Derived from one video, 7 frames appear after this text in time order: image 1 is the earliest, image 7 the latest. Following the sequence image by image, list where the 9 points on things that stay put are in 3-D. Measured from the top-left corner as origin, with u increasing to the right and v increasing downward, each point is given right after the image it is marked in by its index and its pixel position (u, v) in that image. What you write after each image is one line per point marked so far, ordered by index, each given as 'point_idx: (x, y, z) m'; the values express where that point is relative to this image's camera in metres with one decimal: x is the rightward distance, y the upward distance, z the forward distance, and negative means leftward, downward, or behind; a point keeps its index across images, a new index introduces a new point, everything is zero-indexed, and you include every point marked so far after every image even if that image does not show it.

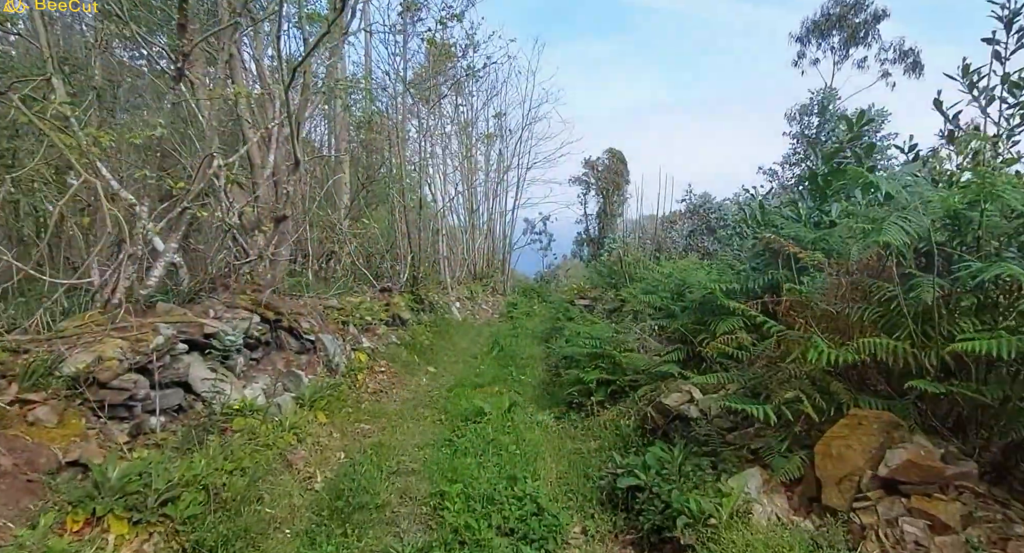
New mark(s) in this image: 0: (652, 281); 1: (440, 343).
0: (+1.6, -0.1, +6.0) m
1: (-1.1, -1.0, +7.7) m
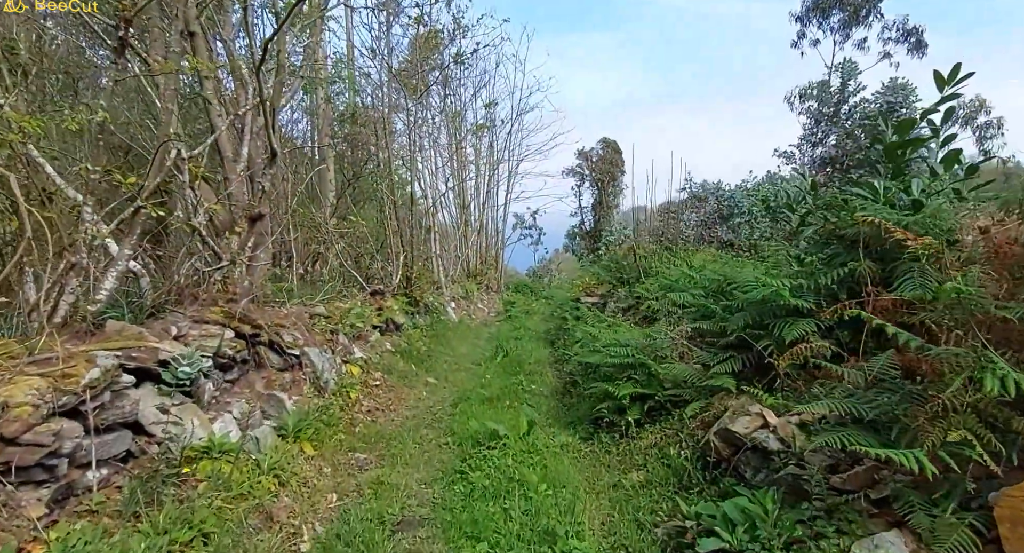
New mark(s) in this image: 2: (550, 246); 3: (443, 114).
0: (+1.7, 0.0, +5.5) m
1: (-1.0, -1.0, +7.2) m
2: (+1.0, +1.0, +17.5) m
3: (-1.6, +3.8, +12.3) m
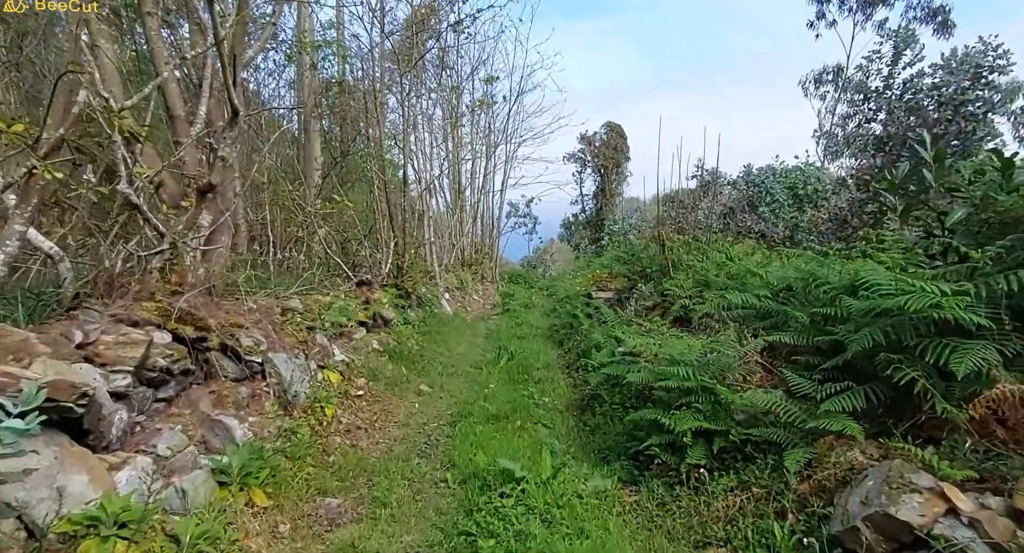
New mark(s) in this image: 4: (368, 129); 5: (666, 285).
0: (+1.8, 0.0, +4.7) m
1: (-1.0, -0.9, +6.3) m
2: (+1.0, +1.3, +16.7) m
3: (-1.6, +4.0, +11.4) m
4: (-2.4, +2.4, +8.7) m
5: (+1.5, -0.1, +5.2) m
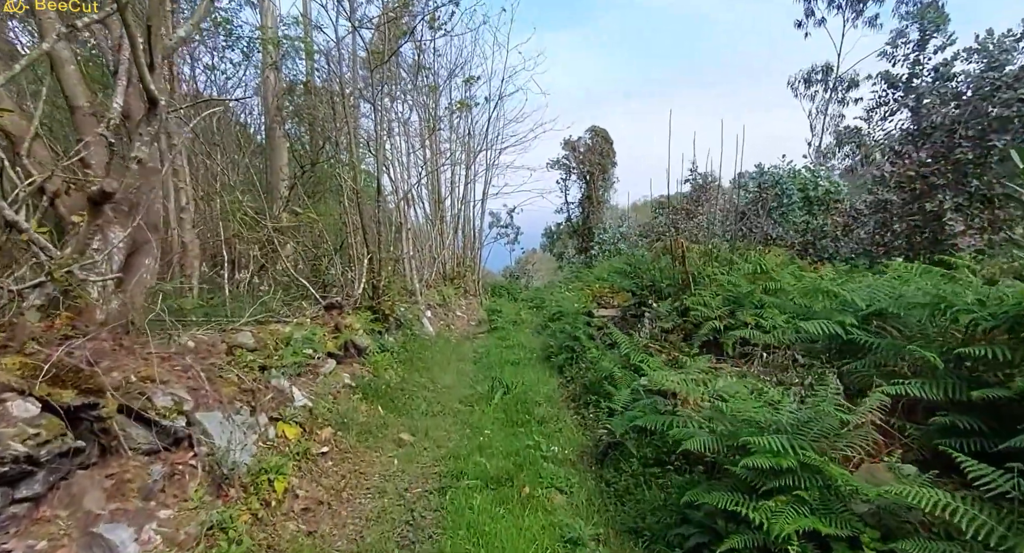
0: (+1.7, -0.1, +3.9) m
1: (-1.0, -1.1, +5.5) m
2: (+0.5, +0.9, +16.0) m
3: (-2.0, +3.7, +10.6) m
4: (-2.6, +2.1, +7.8) m
5: (+1.5, -0.2, +4.4) m
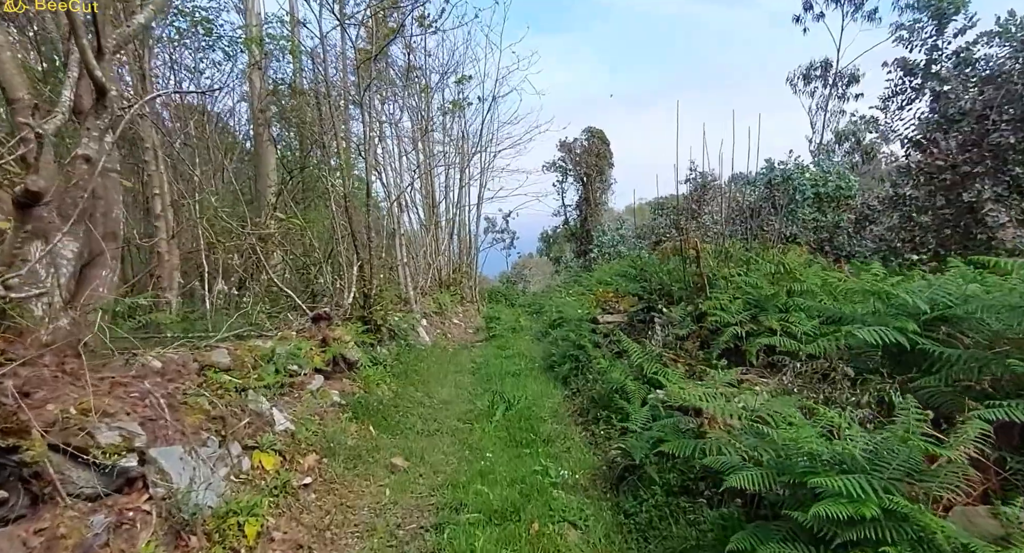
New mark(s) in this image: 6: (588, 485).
0: (+1.7, -0.1, +3.6) m
1: (-1.0, -1.1, +5.1) m
2: (+0.4, +0.8, +15.6) m
3: (-2.1, +3.6, +10.3) m
4: (-2.7, +2.0, +7.5) m
5: (+1.5, -0.2, +4.1) m
6: (+0.4, -1.2, +3.0) m
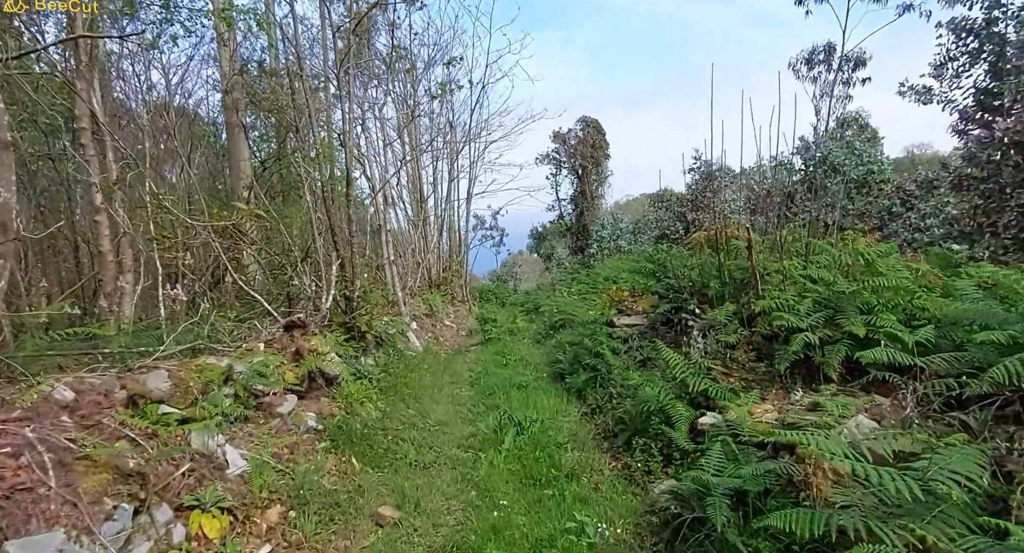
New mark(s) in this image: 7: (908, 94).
0: (+1.8, -0.1, +2.9) m
1: (-0.9, -1.1, +4.4) m
2: (+0.2, +0.8, +14.9) m
3: (-2.2, +3.6, +9.5) m
4: (-2.7, +2.0, +6.7) m
5: (+1.6, -0.2, +3.4) m
6: (+0.6, -1.2, +2.3) m
7: (+3.5, +1.6, +4.6) m
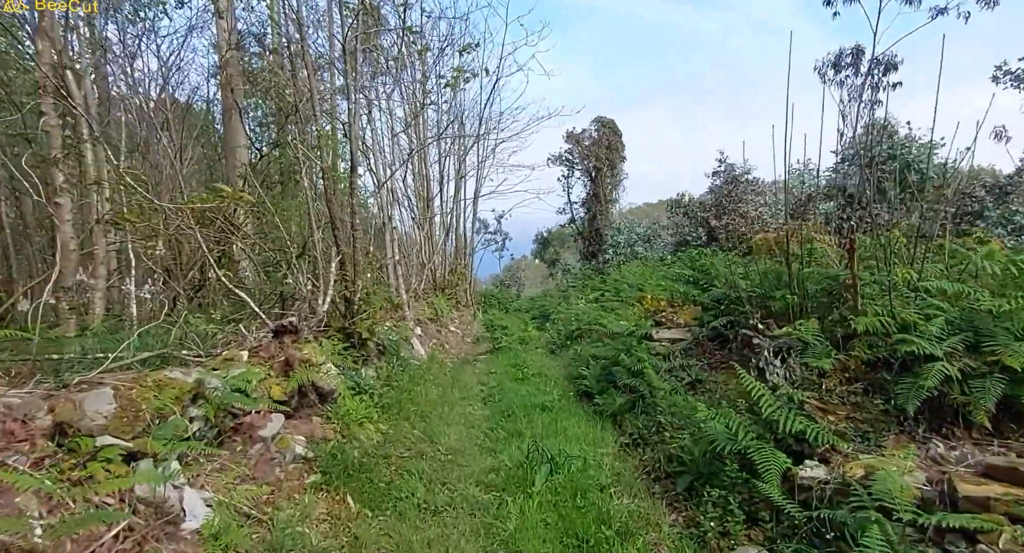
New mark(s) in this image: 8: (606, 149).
0: (+2.0, -0.2, +2.2) m
1: (-0.8, -1.1, +3.7) m
2: (+0.4, +0.7, +14.2) m
3: (-1.9, +3.5, +8.8) m
4: (-2.4, +2.0, +6.1) m
5: (+1.8, -0.3, +2.7) m
6: (+0.7, -1.2, +1.6) m
7: (+3.7, +1.5, +4.0) m
8: (+2.5, +3.3, +13.8) m
